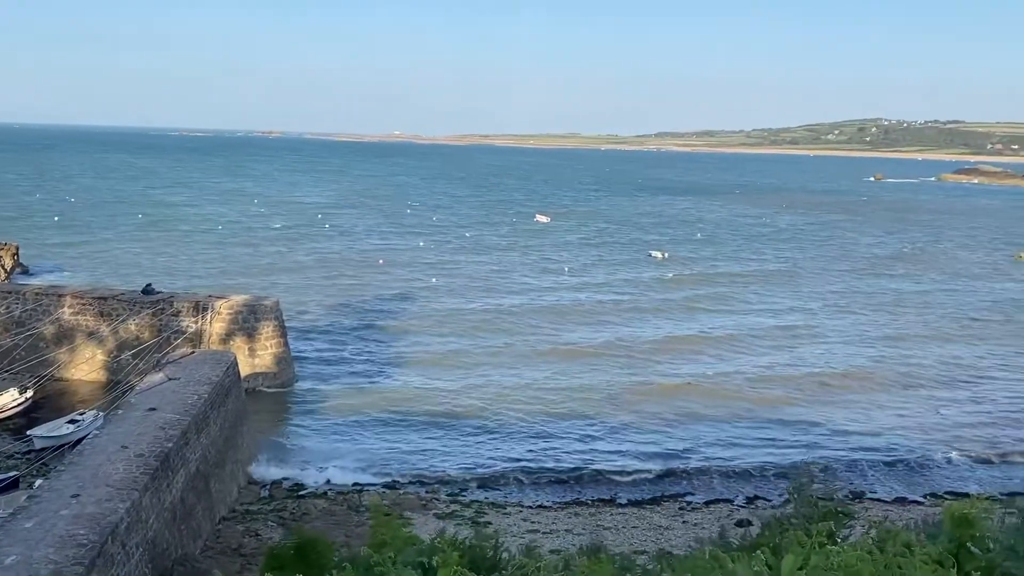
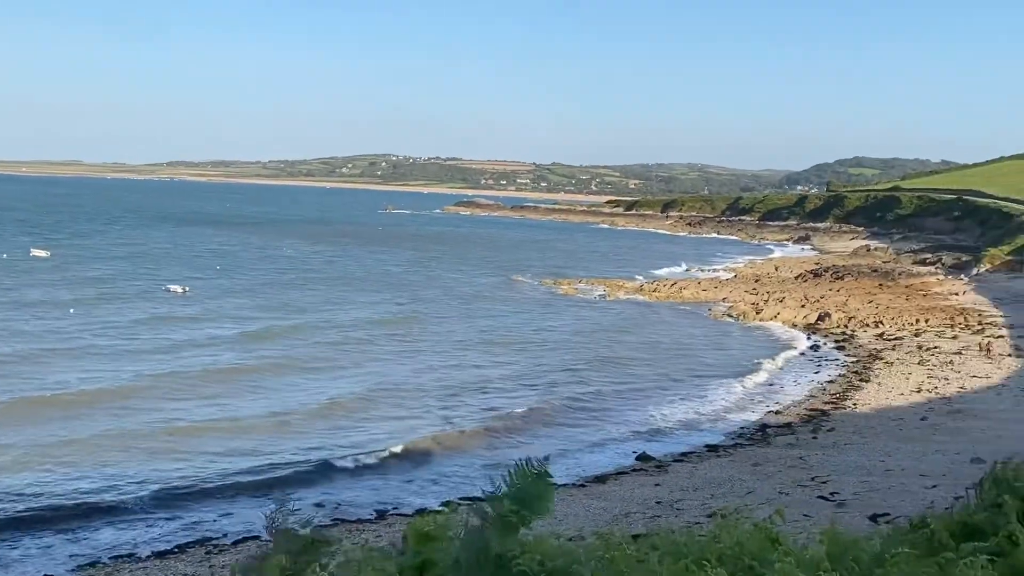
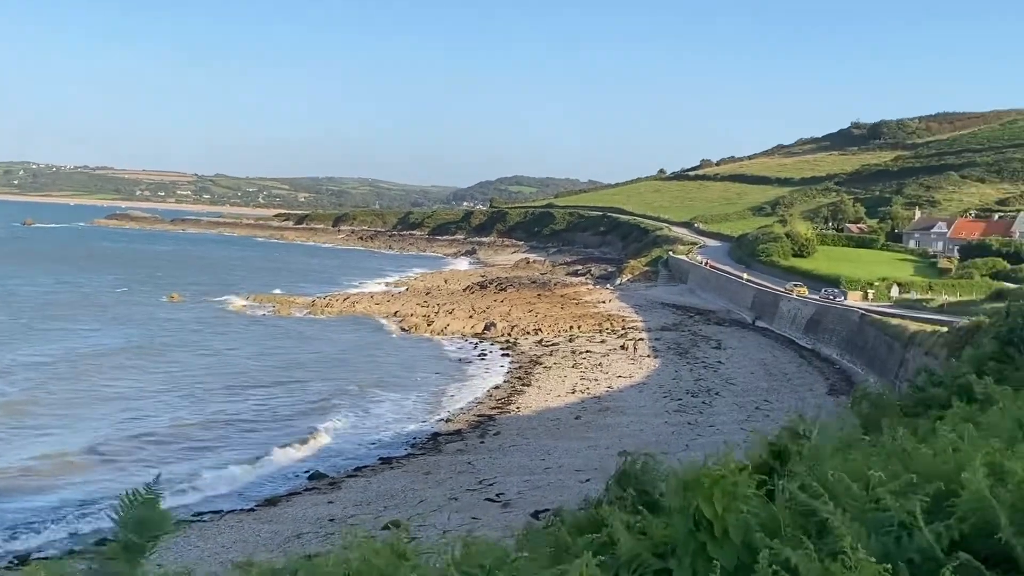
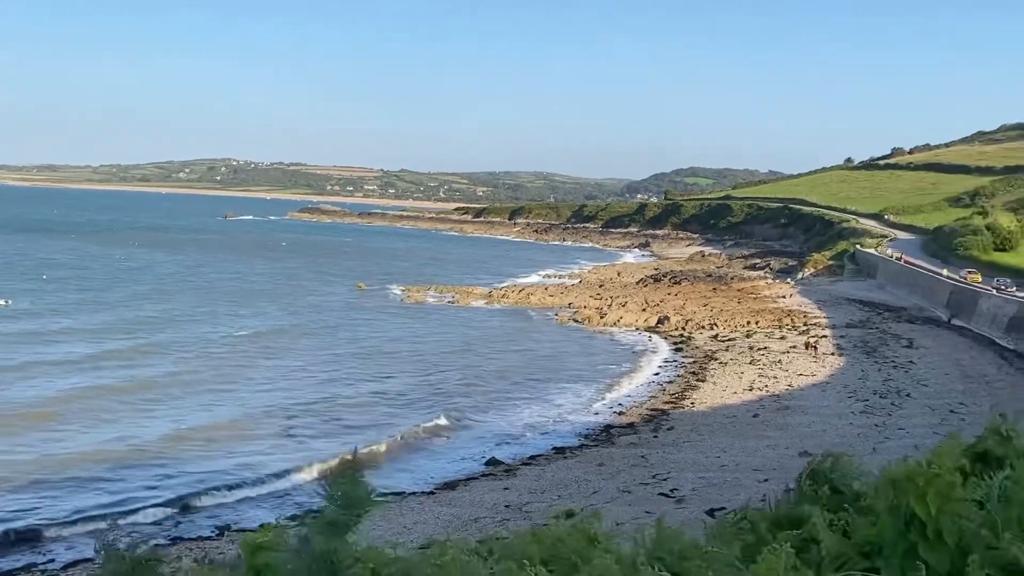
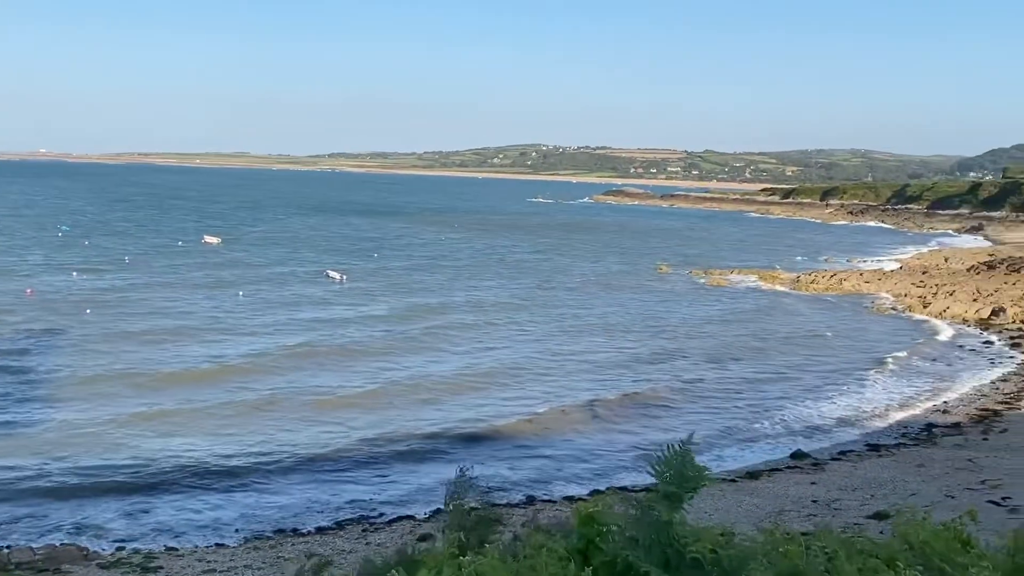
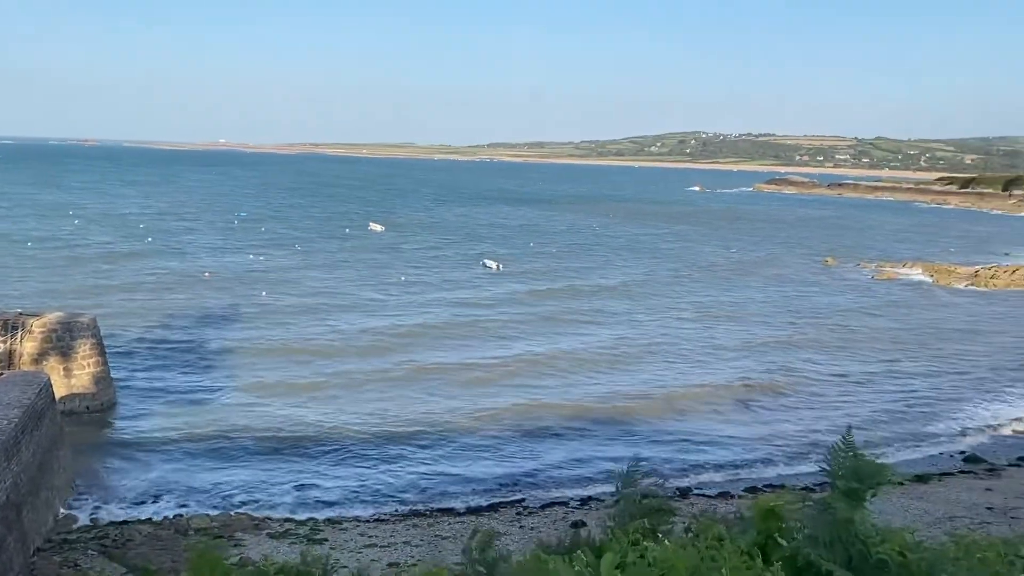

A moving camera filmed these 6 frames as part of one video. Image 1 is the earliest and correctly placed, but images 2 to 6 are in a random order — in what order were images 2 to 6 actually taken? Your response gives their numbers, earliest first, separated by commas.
6, 5, 2, 4, 3
